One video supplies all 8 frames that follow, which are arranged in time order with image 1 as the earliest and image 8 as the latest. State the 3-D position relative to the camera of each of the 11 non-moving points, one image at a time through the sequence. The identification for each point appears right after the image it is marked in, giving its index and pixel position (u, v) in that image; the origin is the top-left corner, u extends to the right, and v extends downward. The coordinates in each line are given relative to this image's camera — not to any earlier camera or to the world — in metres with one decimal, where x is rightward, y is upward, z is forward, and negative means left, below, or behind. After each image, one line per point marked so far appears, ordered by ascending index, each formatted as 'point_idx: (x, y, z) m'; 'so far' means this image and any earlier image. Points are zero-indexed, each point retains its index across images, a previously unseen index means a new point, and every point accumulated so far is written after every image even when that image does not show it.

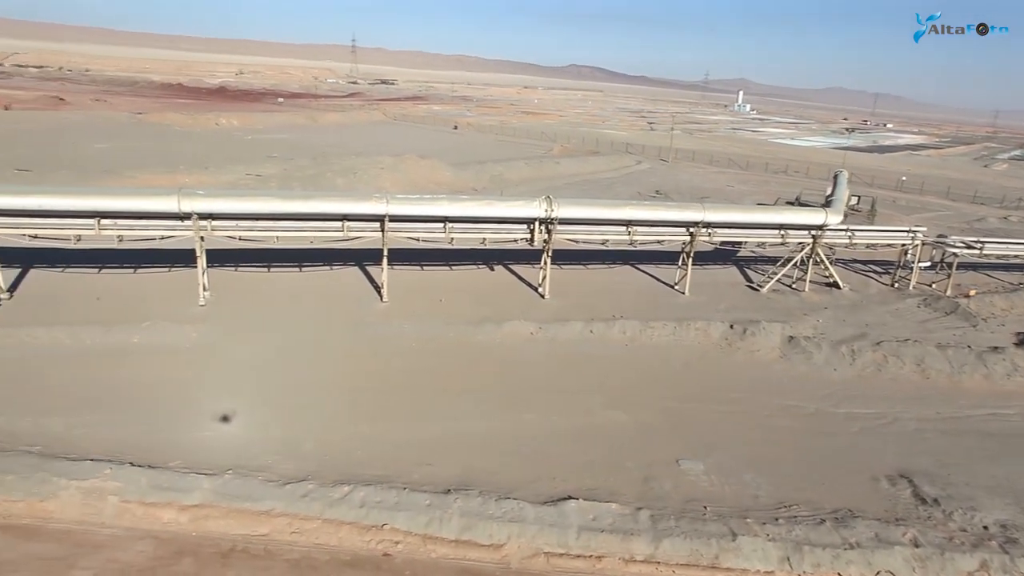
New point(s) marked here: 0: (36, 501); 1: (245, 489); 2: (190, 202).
0: (-8.5, -3.8, +11.7) m
1: (-4.9, -3.8, +12.2) m
2: (-9.7, +2.6, +19.7) m
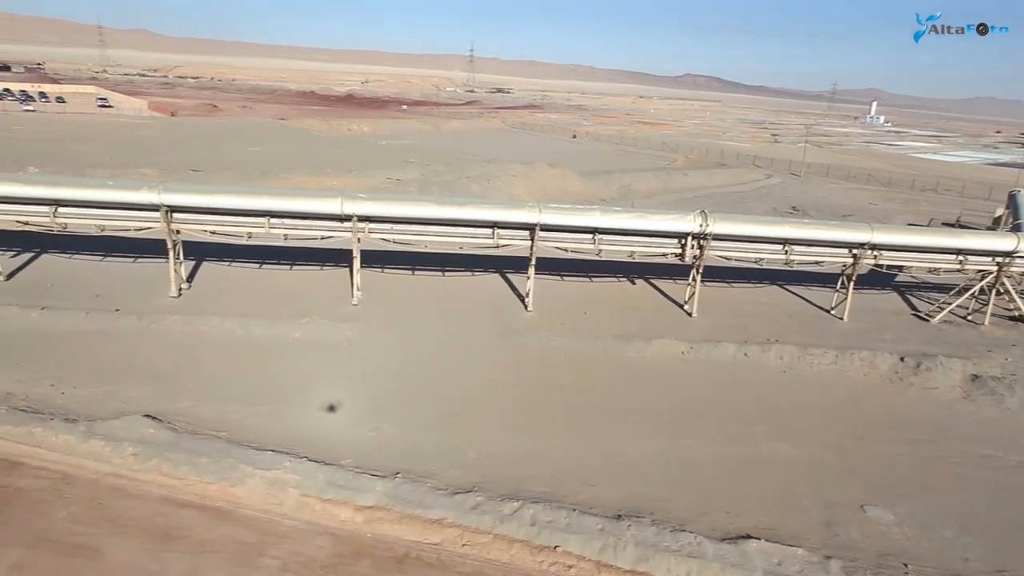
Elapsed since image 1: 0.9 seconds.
0: (-5.4, -3.7, +12.3) m
1: (-1.8, -3.9, +12.2) m
2: (-5.0, +2.6, +20.5) m
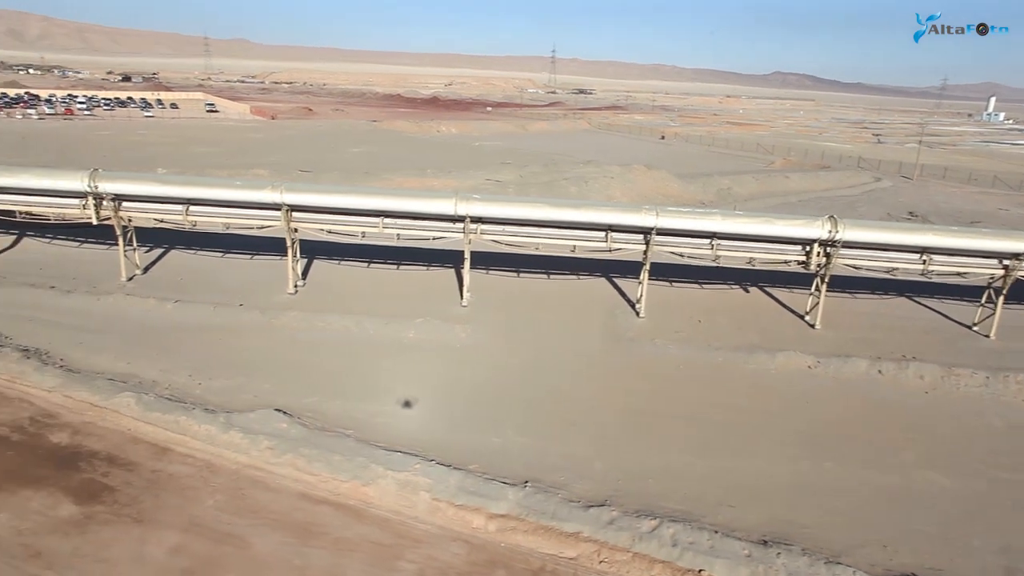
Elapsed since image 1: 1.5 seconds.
0: (-2.9, -3.7, +12.4) m
1: (+0.7, -4.0, +11.9) m
2: (-1.4, +2.6, +20.4) m
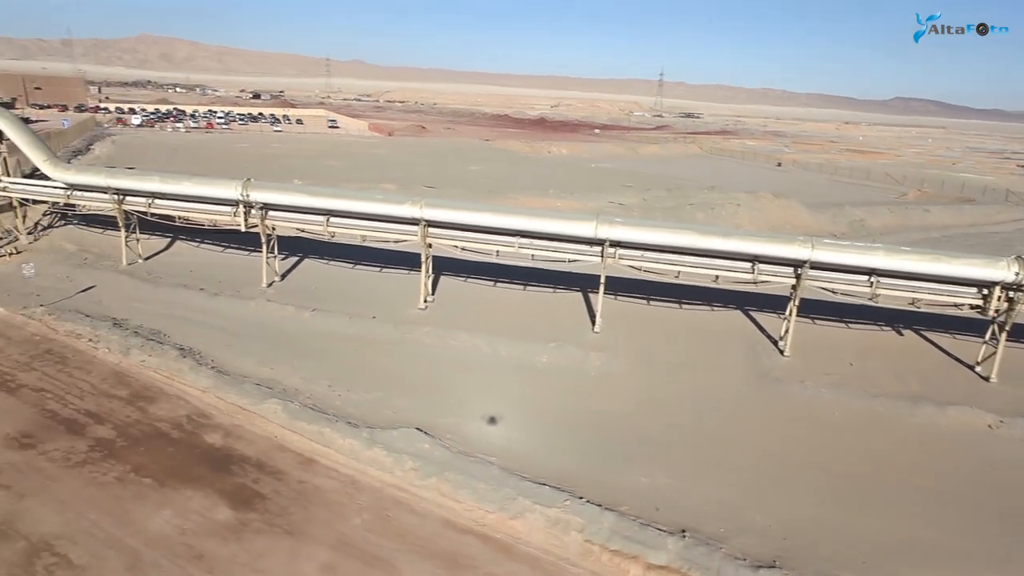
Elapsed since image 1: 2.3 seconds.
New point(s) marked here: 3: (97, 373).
0: (-0.1, -4.1, +11.8) m
1: (+3.3, -4.5, +10.8) m
2: (+2.8, +1.8, +19.7) m
3: (-10.4, -2.1, +16.5) m
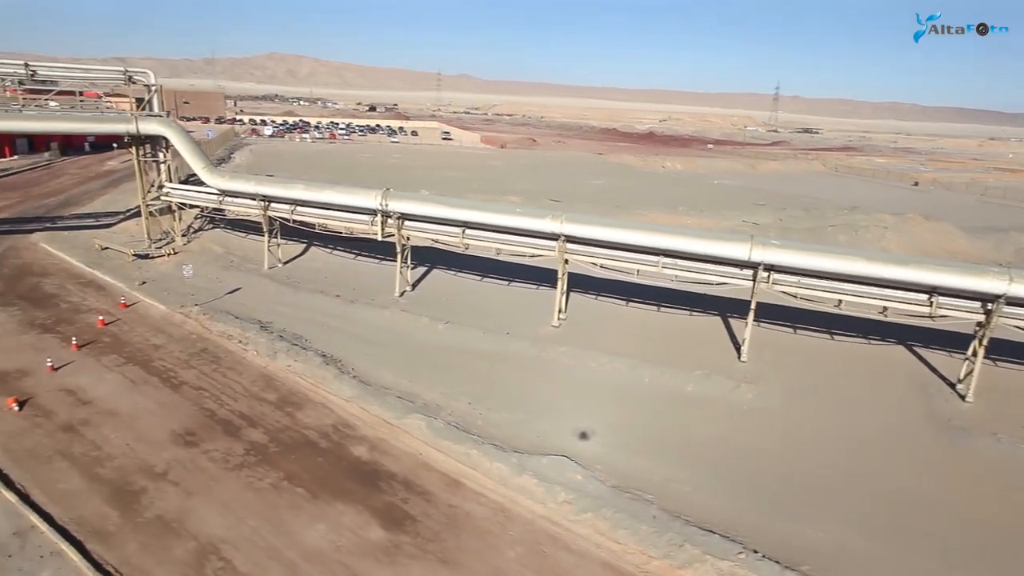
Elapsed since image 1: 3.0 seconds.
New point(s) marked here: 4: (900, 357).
0: (+2.6, -4.6, +10.8) m
1: (+5.9, -5.1, +9.3) m
2: (+7.0, +1.0, +18.3) m
3: (-6.8, -2.3, +16.9) m
4: (+11.4, -2.1, +19.1) m
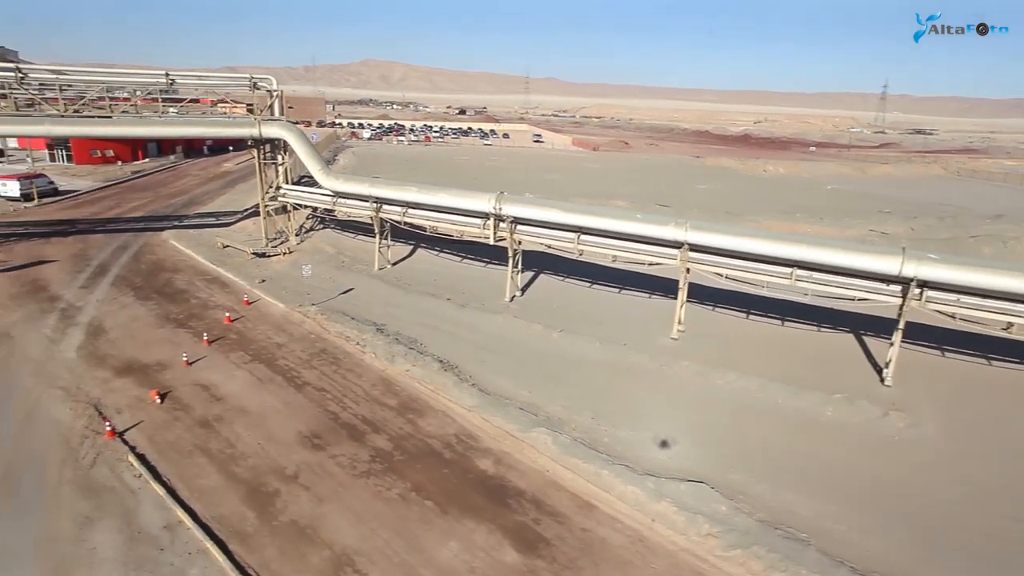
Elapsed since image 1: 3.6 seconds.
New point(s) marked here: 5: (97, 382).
0: (+4.8, -4.9, +9.6) m
1: (+7.9, -5.5, +7.7) m
2: (+10.2, +0.6, +16.5) m
3: (-3.7, -2.3, +16.9) m
4: (+14.6, -2.6, +16.8) m
5: (-10.2, -2.3, +16.1) m
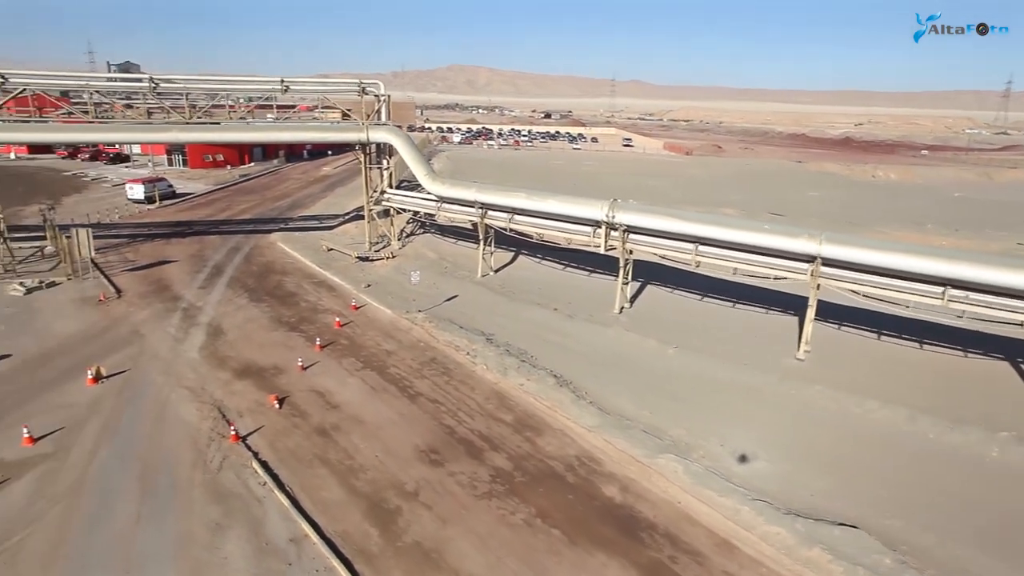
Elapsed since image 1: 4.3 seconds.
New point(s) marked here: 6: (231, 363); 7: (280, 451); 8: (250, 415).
0: (+6.8, -5.3, +8.1) m
1: (+9.5, -5.9, +5.9) m
2: (+13.1, 0.0, +14.4) m
3: (-0.8, -2.6, +16.4) m
4: (+17.4, -3.3, +14.2) m
5: (-7.3, -2.4, +16.4) m
6: (-7.5, -2.0, +17.5) m
7: (-4.8, -3.4, +13.5) m
8: (-5.9, -2.9, +14.9) m
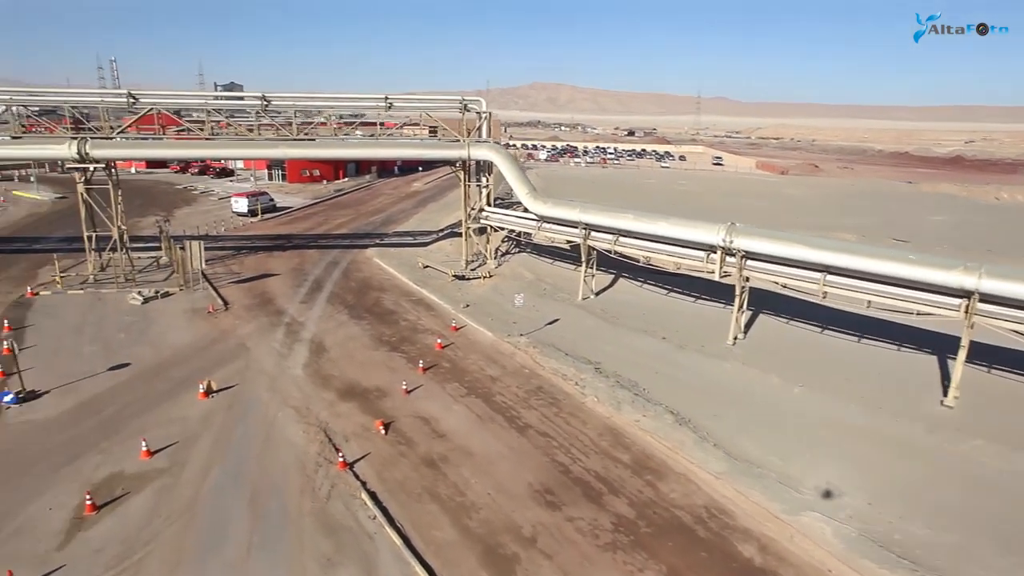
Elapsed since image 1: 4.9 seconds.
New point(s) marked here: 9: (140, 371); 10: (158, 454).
0: (+8.4, -5.9, +6.2) m
1: (+10.8, -6.6, +3.7) m
2: (+15.5, -1.0, +11.9) m
3: (+1.9, -3.2, +15.3) m
4: (+19.7, -4.4, +11.1) m
5: (-4.6, -2.8, +16.1) m
6: (-4.6, -2.5, +17.3) m
7: (-2.5, -3.8, +12.9) m
8: (-3.4, -3.3, +14.4) m
9: (-10.1, -2.3, +17.9) m
10: (-7.4, -3.5, +13.8) m
